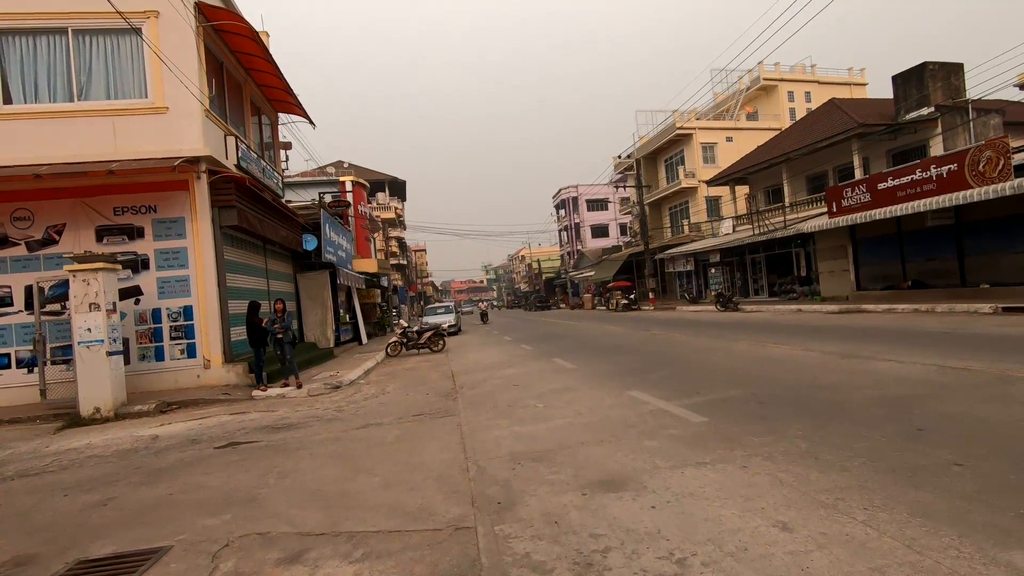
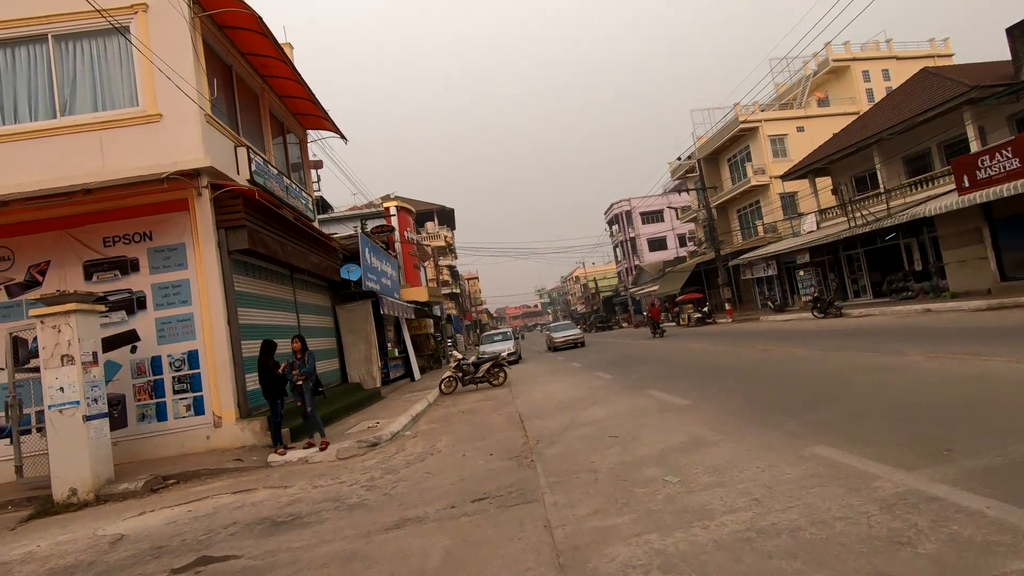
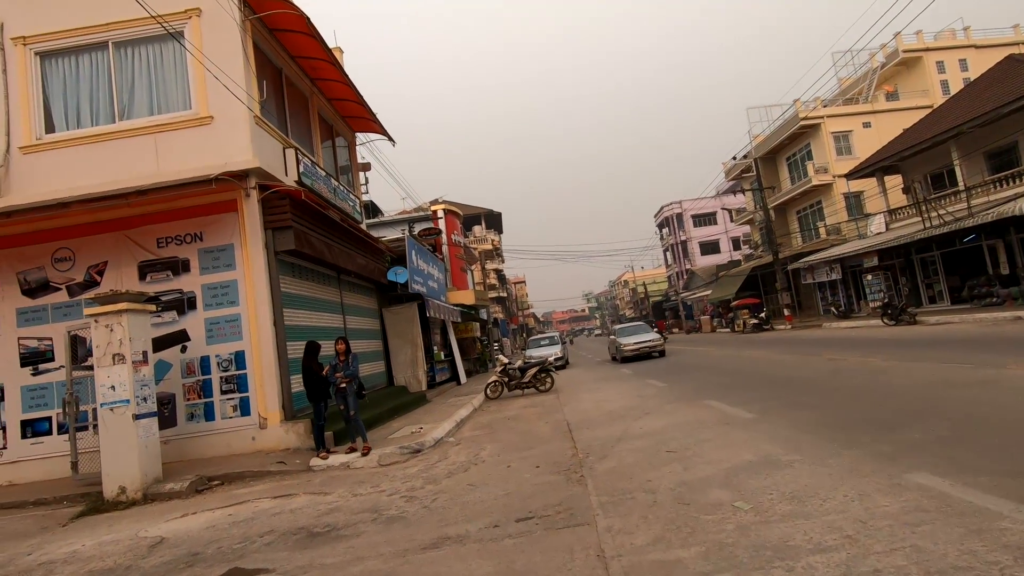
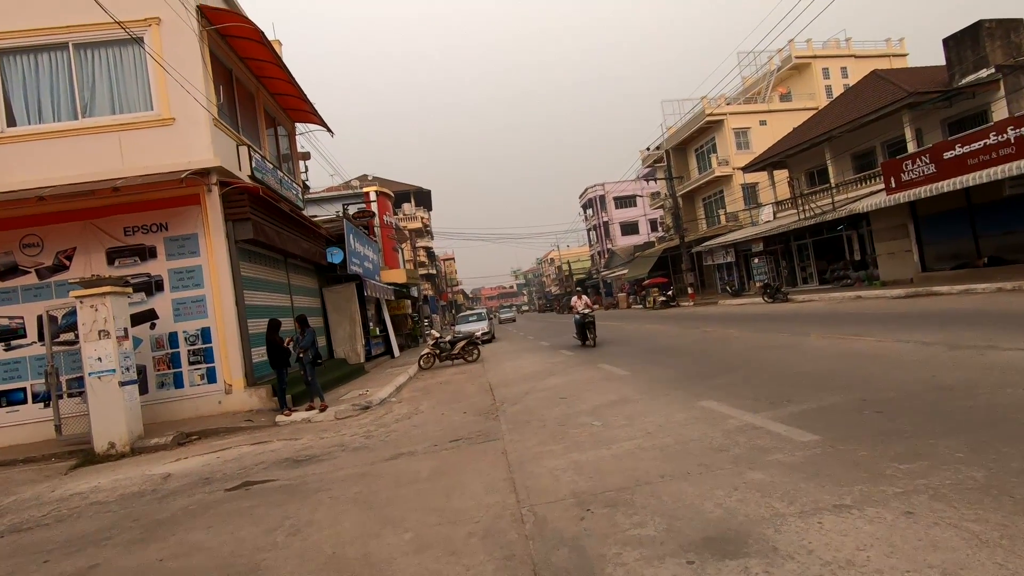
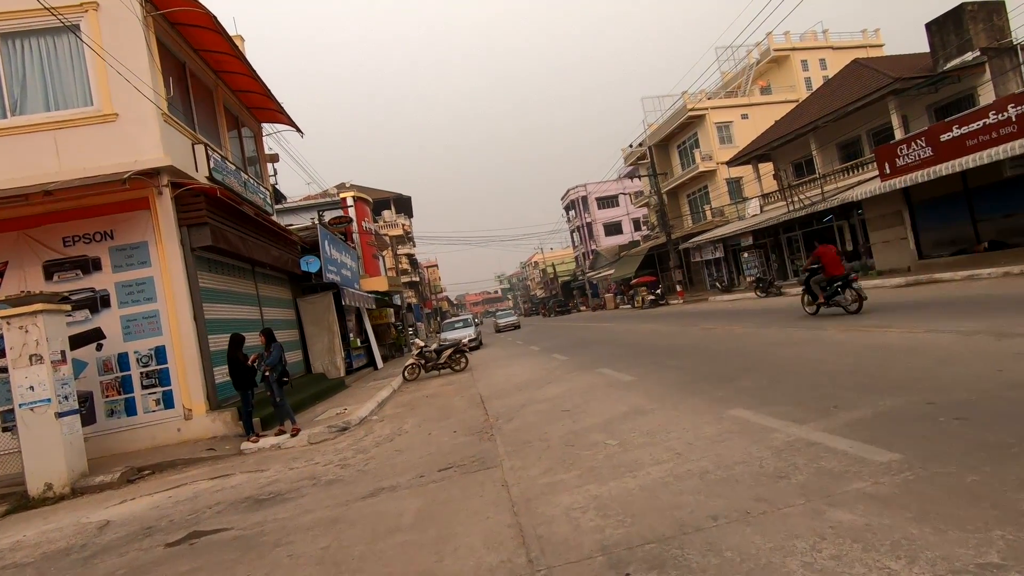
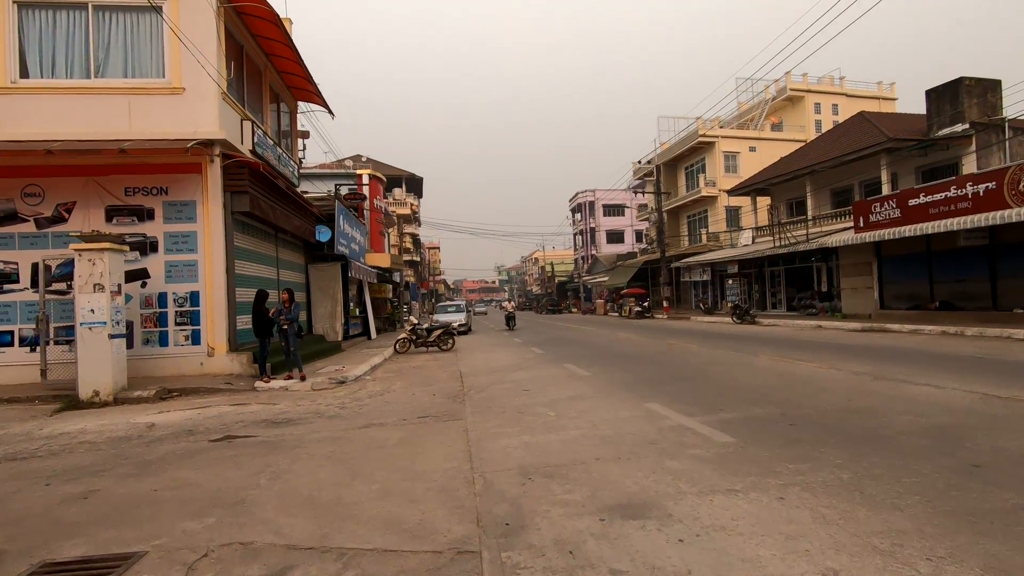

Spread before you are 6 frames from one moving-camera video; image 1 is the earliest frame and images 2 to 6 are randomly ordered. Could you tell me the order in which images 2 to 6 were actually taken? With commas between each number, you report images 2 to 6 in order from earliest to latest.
6, 4, 5, 2, 3
